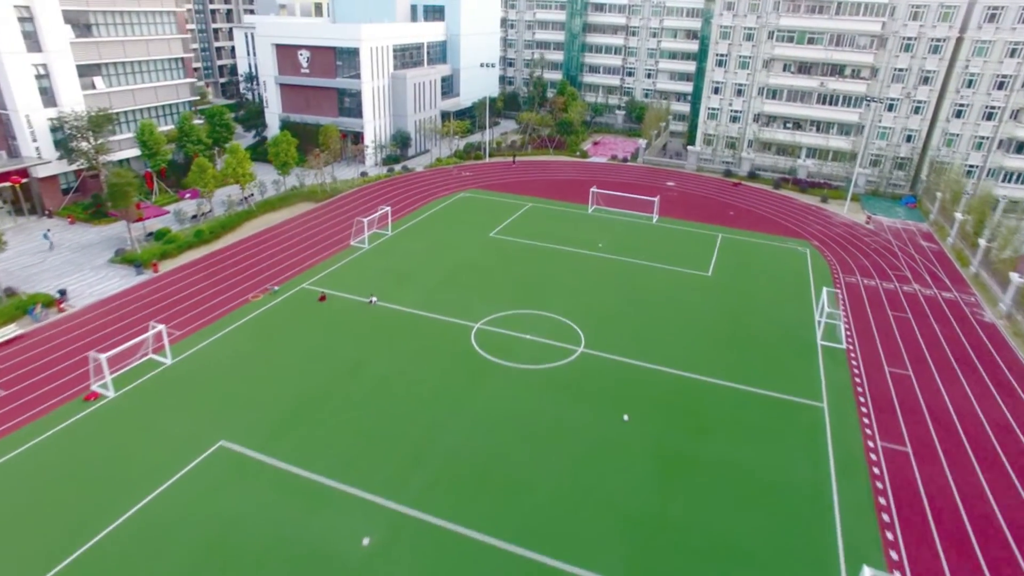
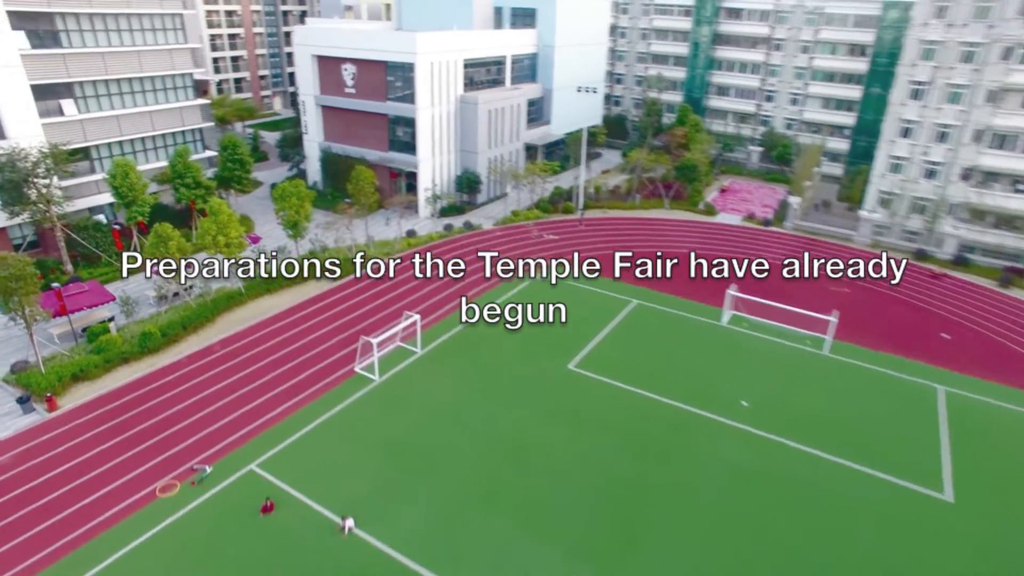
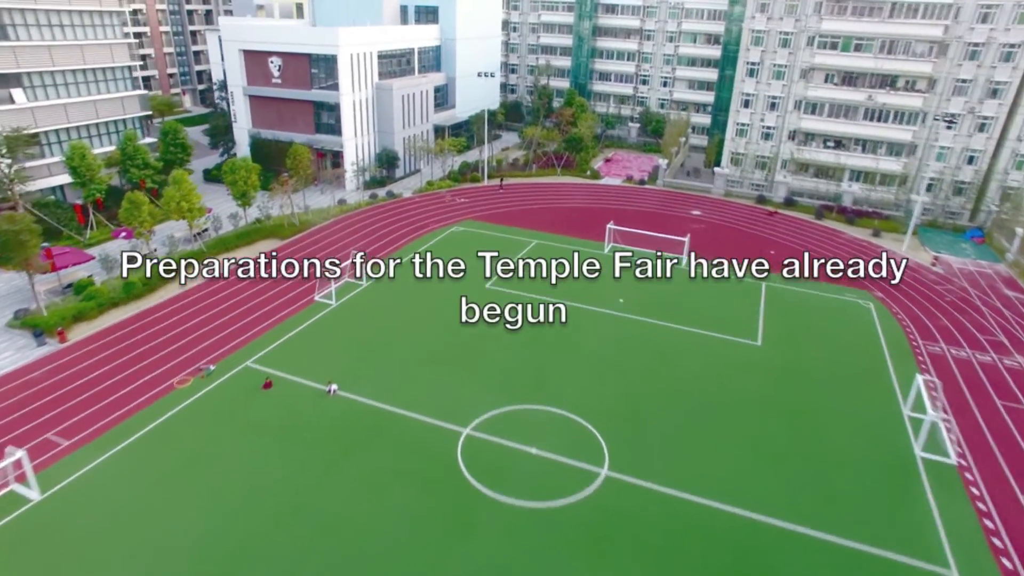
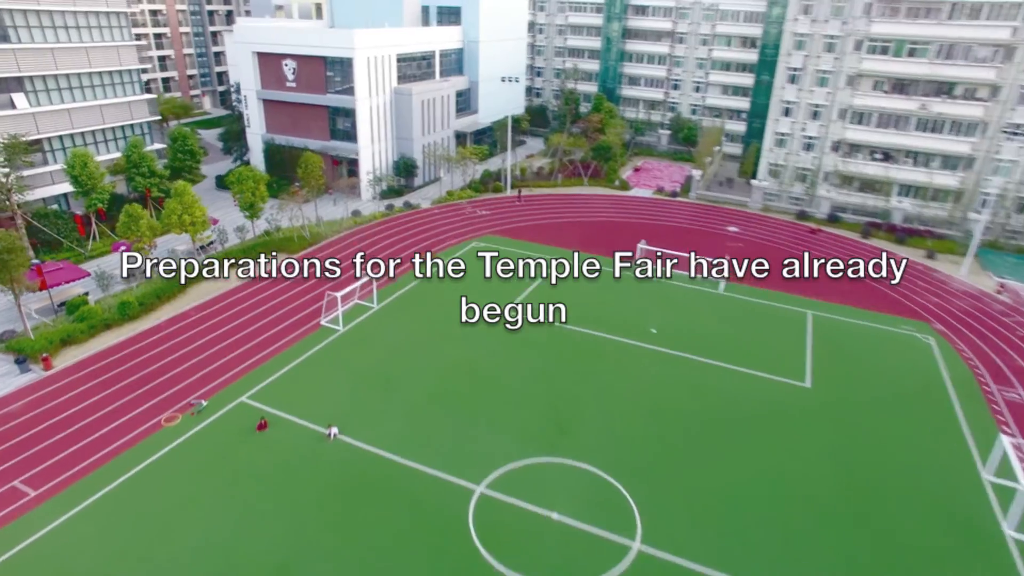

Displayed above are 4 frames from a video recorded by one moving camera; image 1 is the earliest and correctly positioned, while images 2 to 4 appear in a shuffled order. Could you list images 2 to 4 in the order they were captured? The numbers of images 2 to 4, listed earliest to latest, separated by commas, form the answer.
3, 4, 2
